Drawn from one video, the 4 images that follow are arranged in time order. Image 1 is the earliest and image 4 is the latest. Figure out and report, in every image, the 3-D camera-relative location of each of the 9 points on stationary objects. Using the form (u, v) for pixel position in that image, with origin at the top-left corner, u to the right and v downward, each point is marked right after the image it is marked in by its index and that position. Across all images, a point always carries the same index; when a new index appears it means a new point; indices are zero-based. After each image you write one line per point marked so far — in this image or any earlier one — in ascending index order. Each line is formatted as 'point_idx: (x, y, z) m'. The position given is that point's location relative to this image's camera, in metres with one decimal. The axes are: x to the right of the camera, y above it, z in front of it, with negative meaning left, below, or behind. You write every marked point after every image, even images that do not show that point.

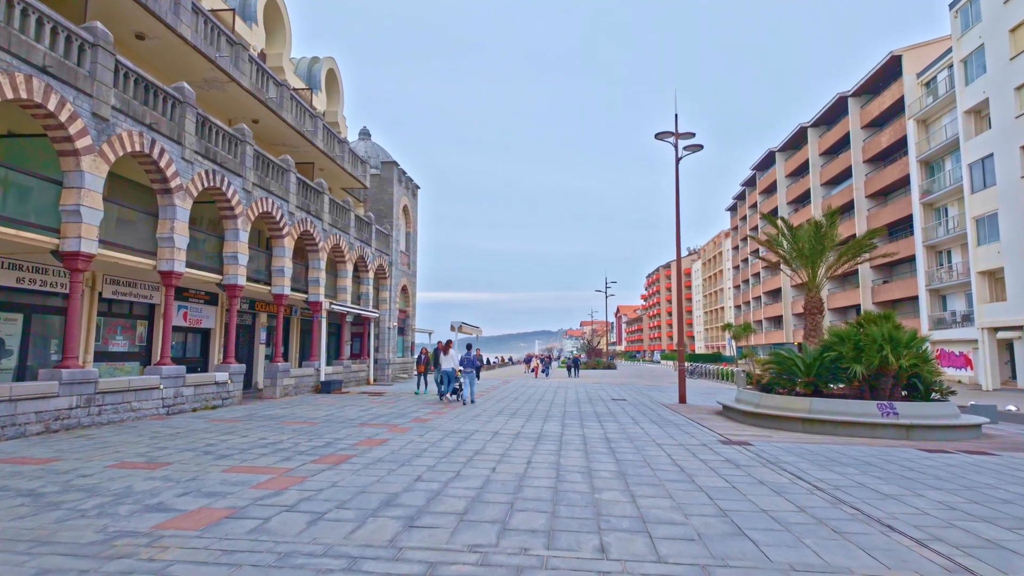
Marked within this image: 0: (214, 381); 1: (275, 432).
0: (-7.1, -2.2, +14.2) m
1: (-4.2, -2.5, +10.5) m
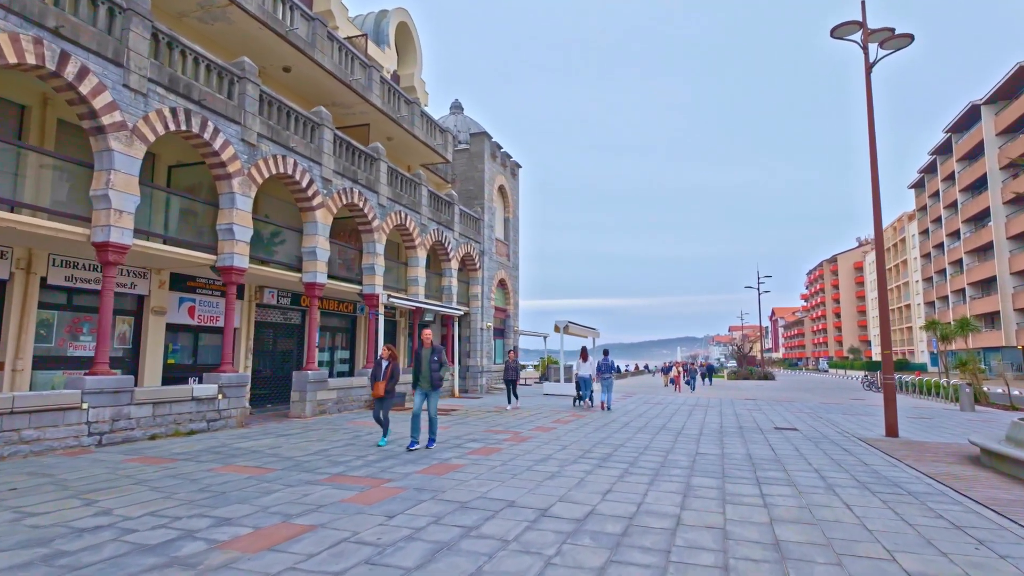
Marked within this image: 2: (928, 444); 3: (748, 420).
0: (-5.6, -1.9, +10.4) m
1: (-3.6, -2.1, +6.1) m
2: (+7.9, -3.0, +11.4) m
3: (+6.0, -3.3, +15.1) m
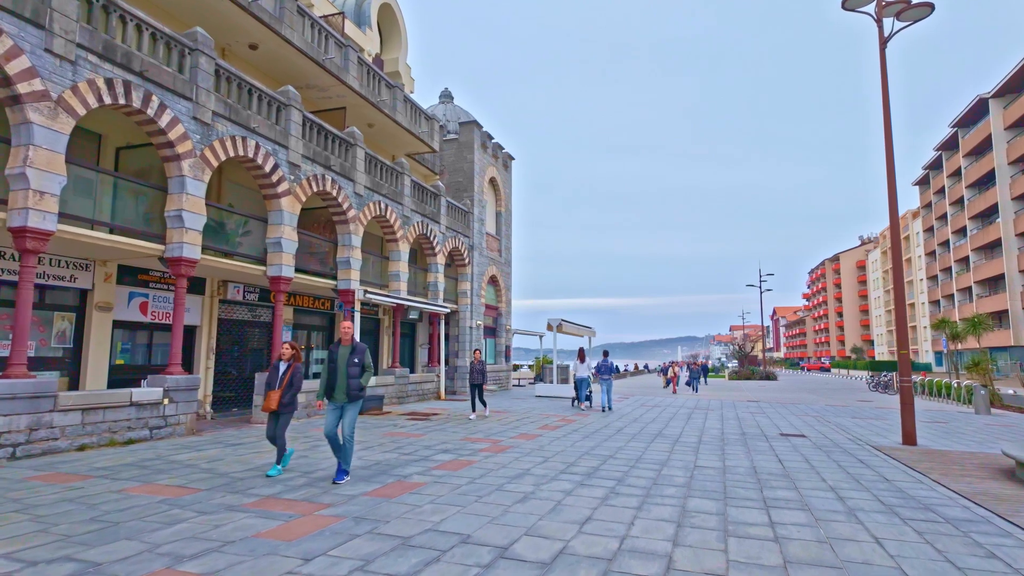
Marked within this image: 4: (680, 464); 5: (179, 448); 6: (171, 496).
0: (-6.0, -1.8, +9.3) m
1: (-4.0, -2.0, +5.0) m
2: (+7.6, -2.9, +10.3) m
3: (+5.6, -3.2, +14.0) m
4: (+2.4, -2.6, +8.7) m
5: (-5.0, -2.4, +9.0) m
6: (-3.5, -2.1, +6.2) m
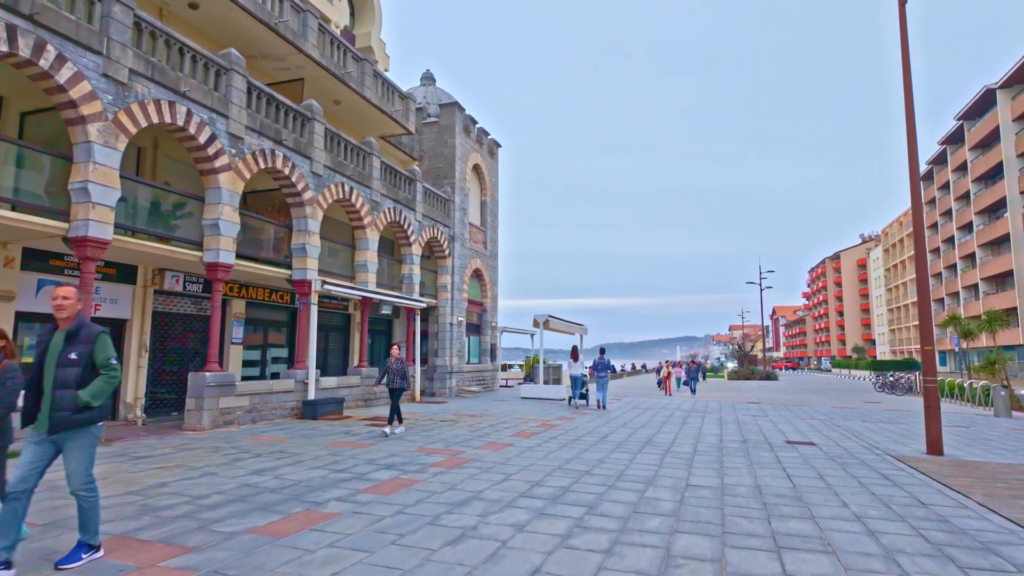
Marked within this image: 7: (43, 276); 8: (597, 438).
0: (-6.5, -1.6, +7.8) m
1: (-4.5, -1.8, +3.5) m
2: (+7.0, -2.6, +8.8) m
3: (+5.1, -3.0, +12.5) m
4: (+1.9, -2.3, +7.2) m
5: (-5.6, -2.2, +7.5) m
6: (-4.1, -1.9, +4.7) m
7: (-7.9, +0.2, +10.1) m
8: (+1.6, -2.9, +11.5) m
